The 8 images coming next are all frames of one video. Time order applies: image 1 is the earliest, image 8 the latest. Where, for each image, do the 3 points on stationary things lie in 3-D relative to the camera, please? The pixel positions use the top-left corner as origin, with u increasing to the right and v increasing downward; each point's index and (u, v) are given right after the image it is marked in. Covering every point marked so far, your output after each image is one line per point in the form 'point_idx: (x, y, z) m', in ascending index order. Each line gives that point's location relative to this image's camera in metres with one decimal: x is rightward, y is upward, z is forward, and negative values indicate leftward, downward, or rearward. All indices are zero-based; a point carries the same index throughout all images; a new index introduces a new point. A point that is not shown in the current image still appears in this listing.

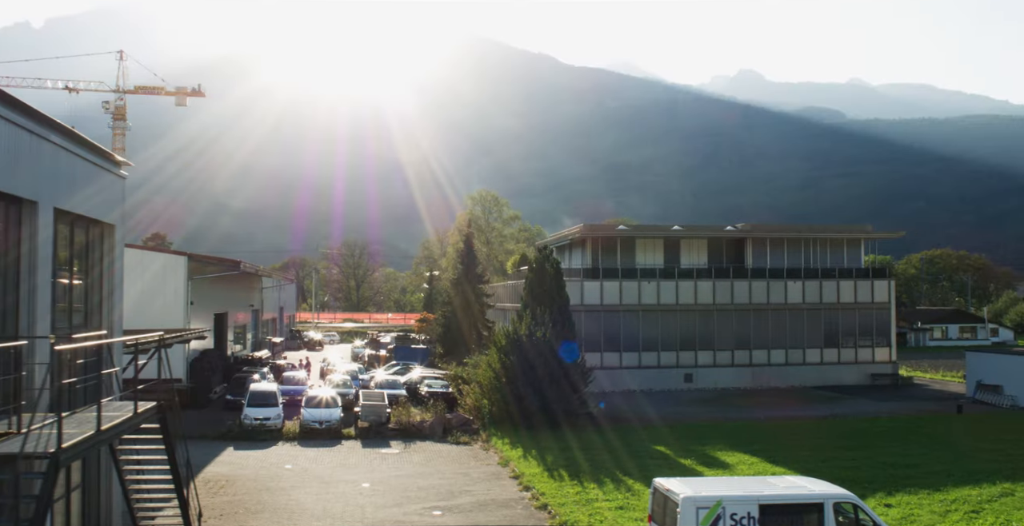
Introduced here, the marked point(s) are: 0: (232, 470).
0: (-6.2, -4.4, +17.2) m
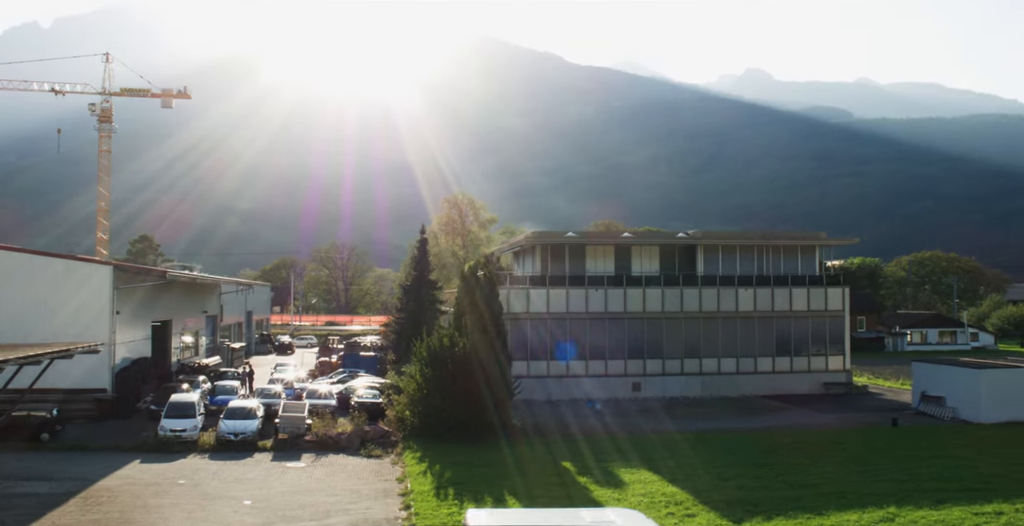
0: (-8.6, -4.7, +17.0) m
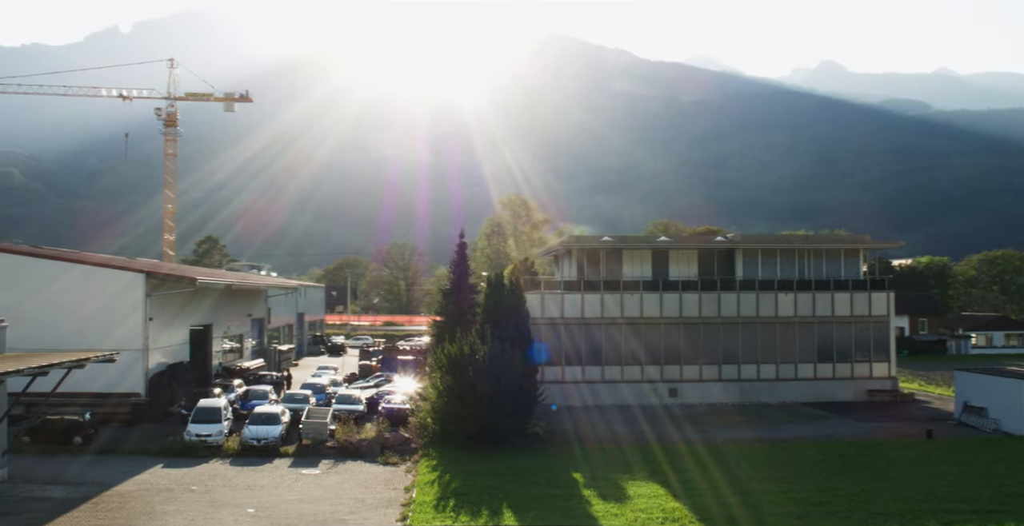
0: (-8.5, -5.0, +17.6) m
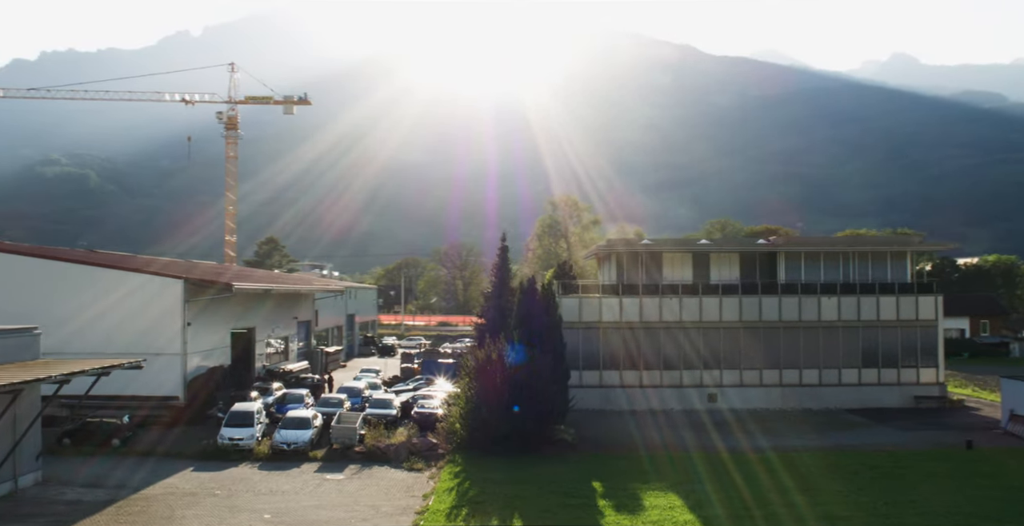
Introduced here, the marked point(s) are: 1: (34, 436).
0: (-8.1, -5.2, +18.1) m
1: (-10.7, -3.9, +17.5) m
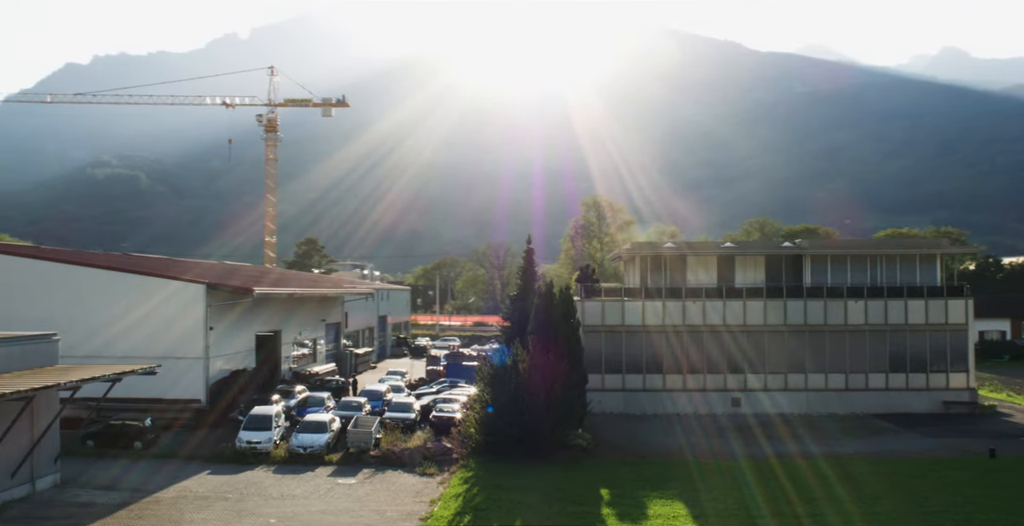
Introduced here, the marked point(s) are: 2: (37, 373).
0: (-8.0, -5.4, +18.6) m
1: (-10.6, -4.1, +18.1) m
2: (-10.6, -2.4, +17.4) m
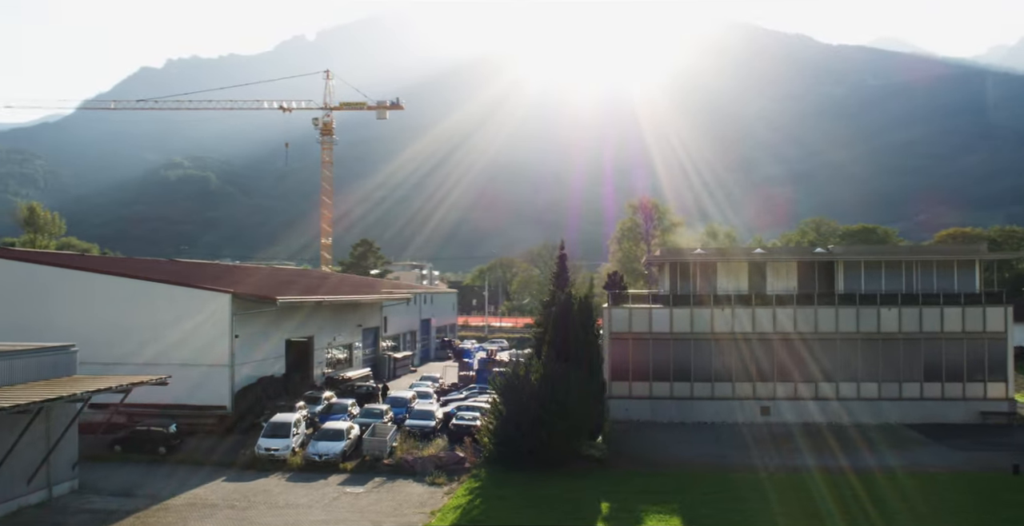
0: (-8.0, -5.8, +19.2) m
1: (-10.7, -4.5, +18.9) m
2: (-10.7, -2.8, +18.3) m
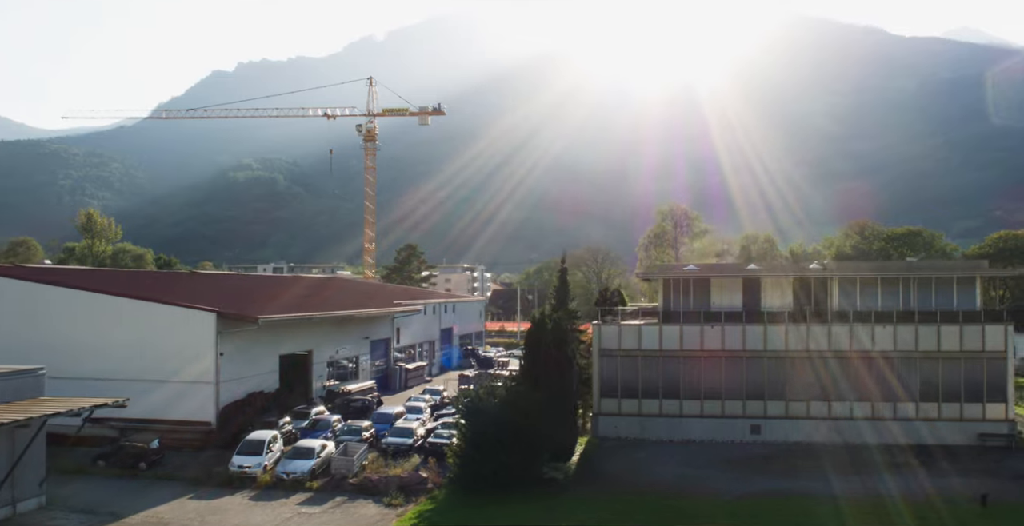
0: (-9.5, -6.5, +20.1) m
1: (-12.2, -5.2, +20.1) m
2: (-12.2, -3.6, +19.4) m
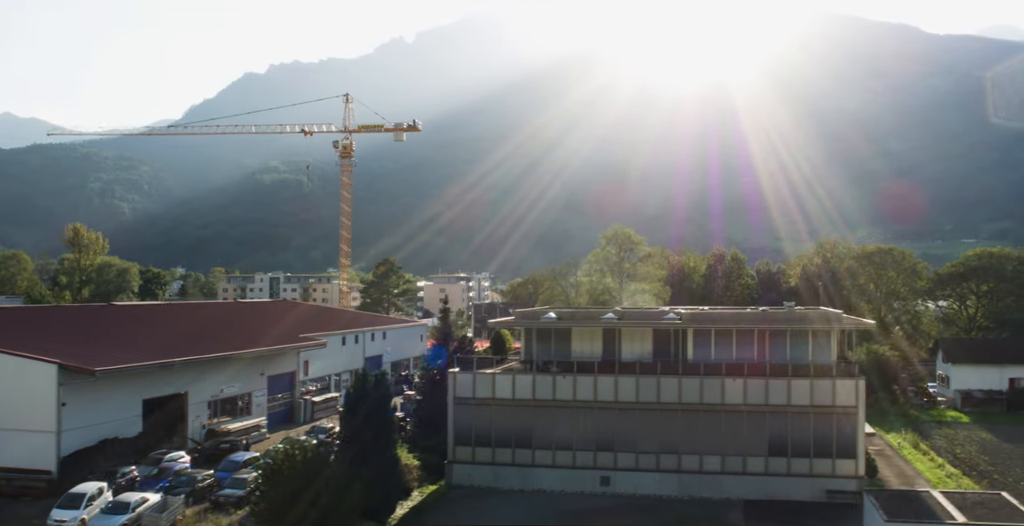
0: (-16.0, -8.5, +20.9) m
1: (-18.6, -7.2, +21.0) m
2: (-18.7, -5.5, +20.3) m
